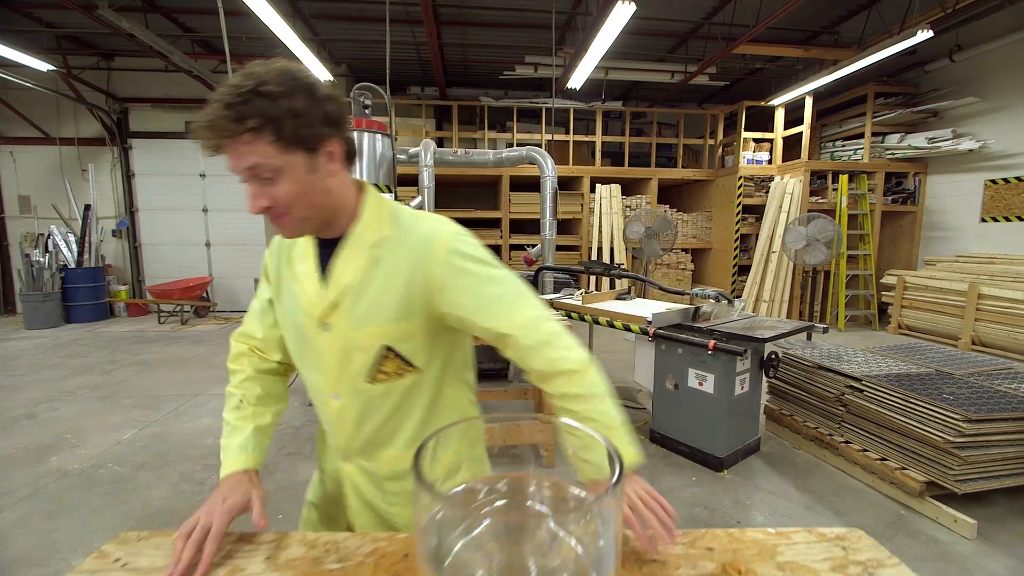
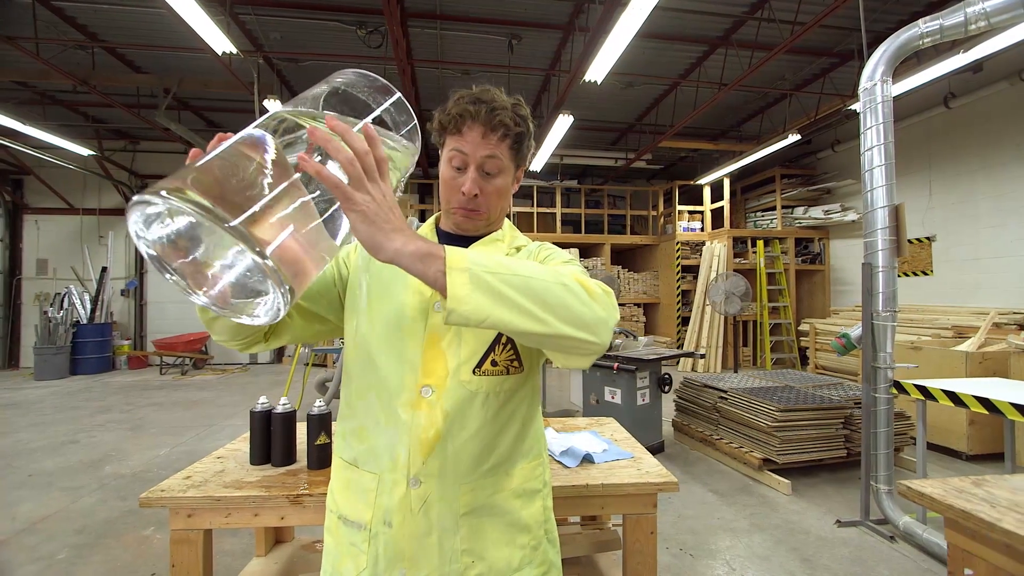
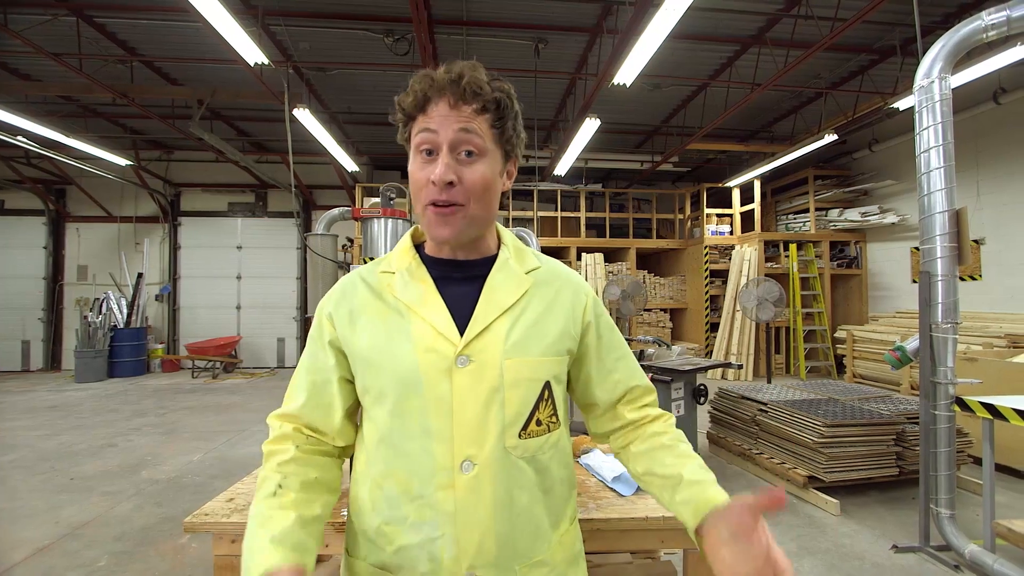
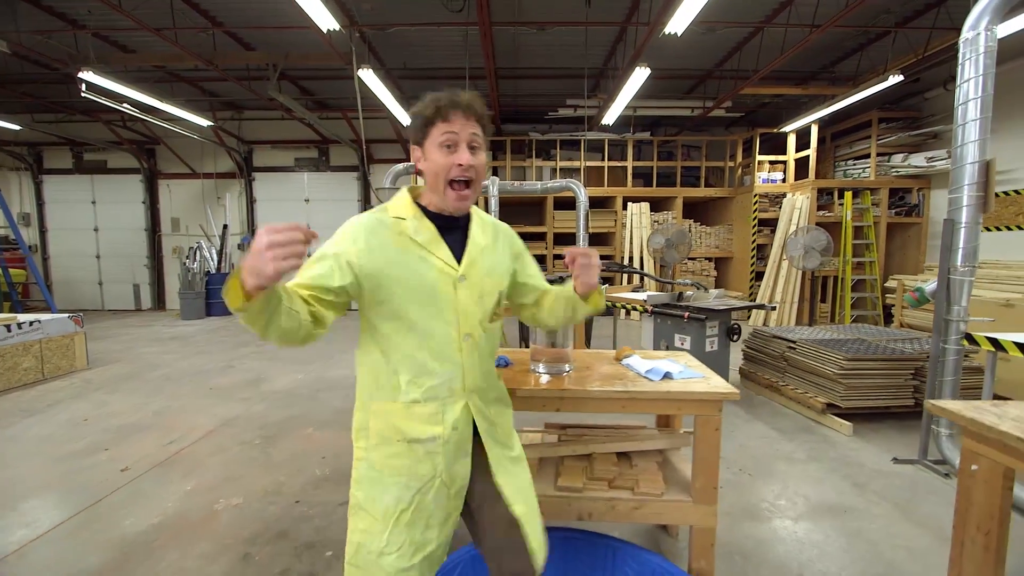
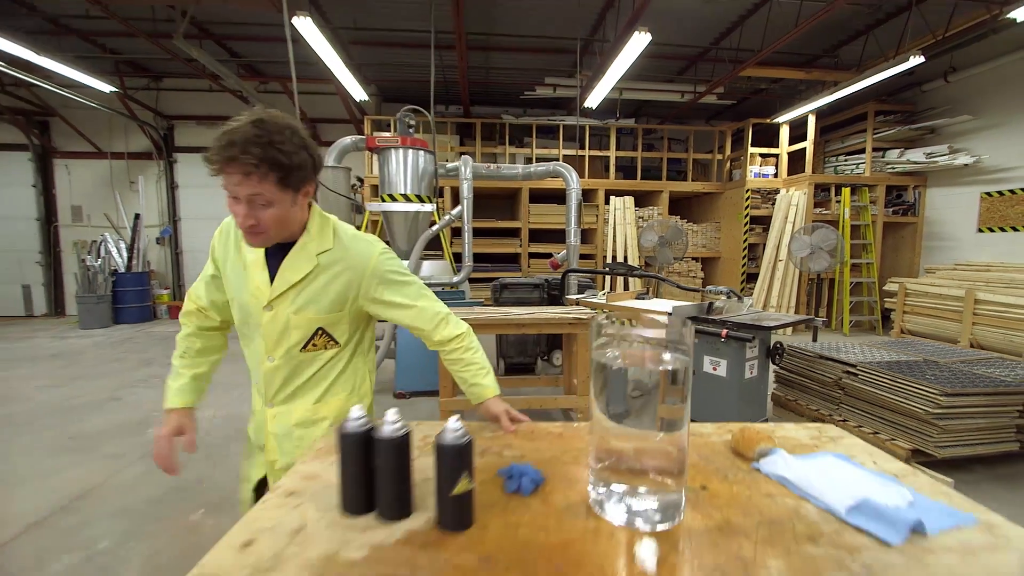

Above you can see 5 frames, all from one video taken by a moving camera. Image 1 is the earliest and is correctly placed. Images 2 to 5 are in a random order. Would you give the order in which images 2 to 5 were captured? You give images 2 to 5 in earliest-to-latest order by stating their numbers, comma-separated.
5, 4, 3, 2
